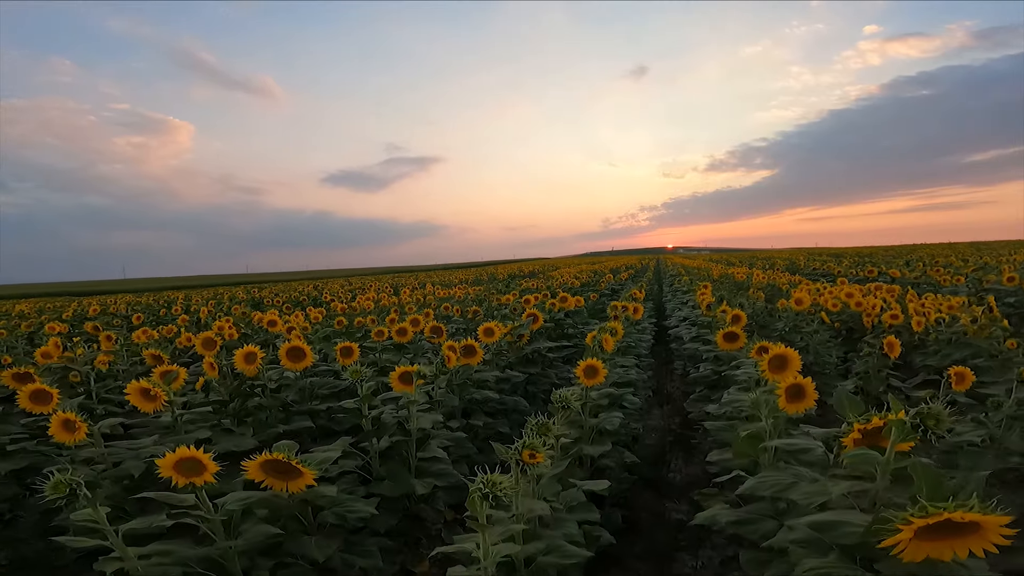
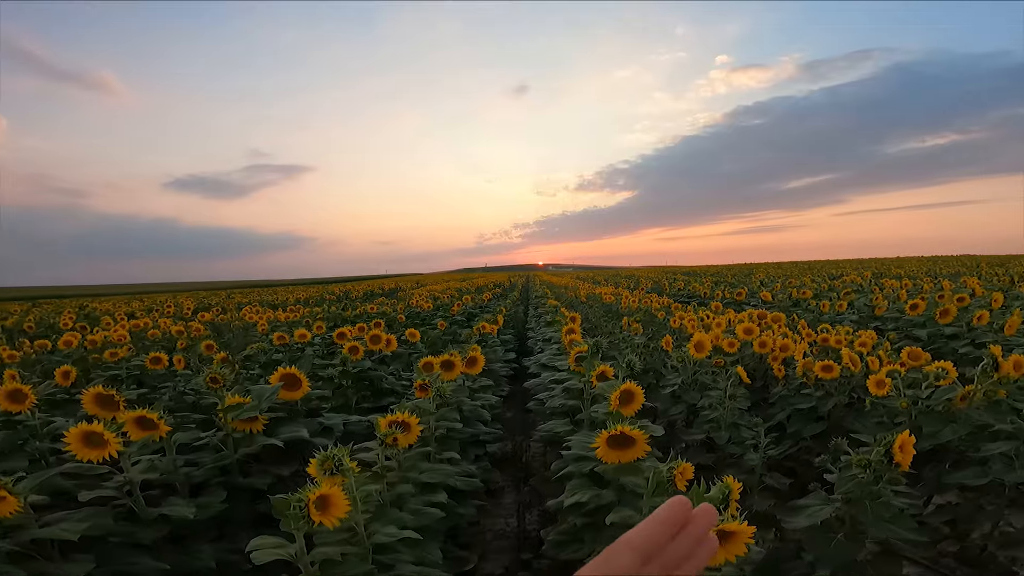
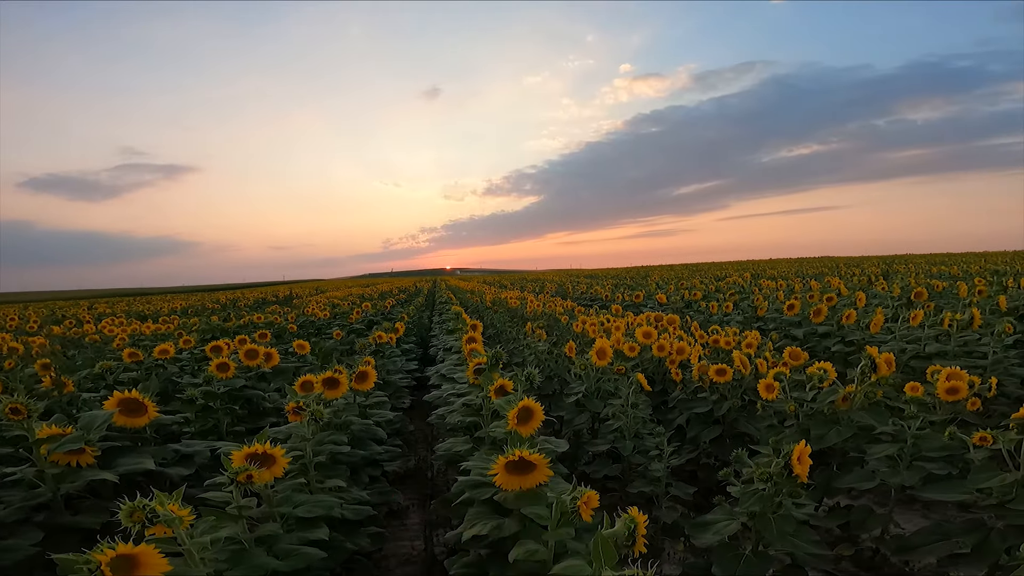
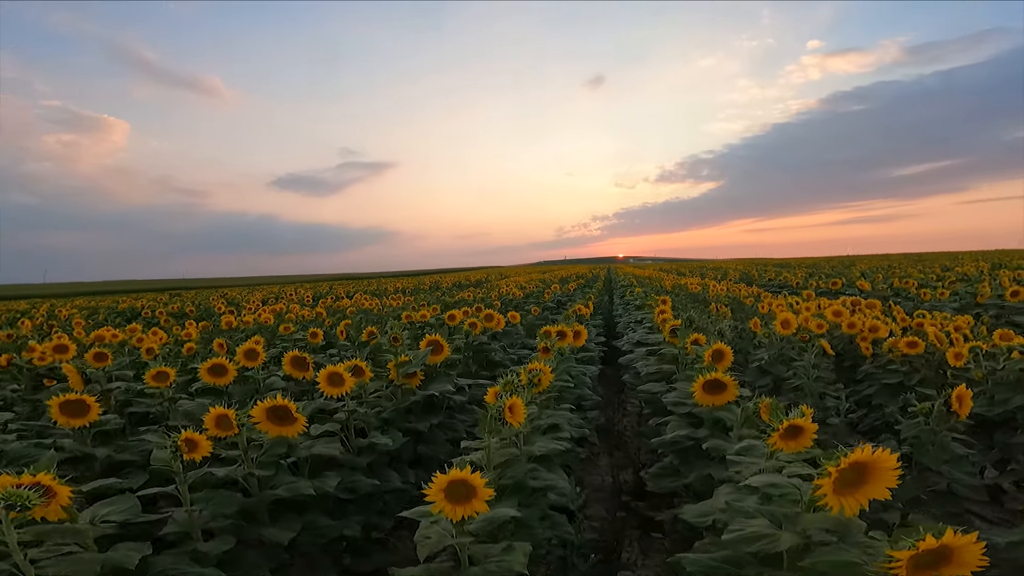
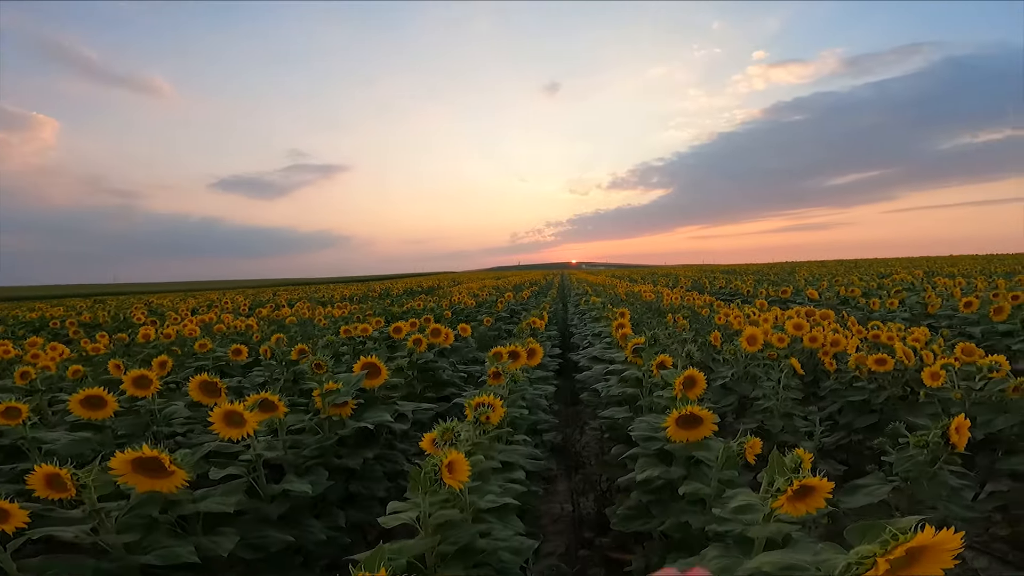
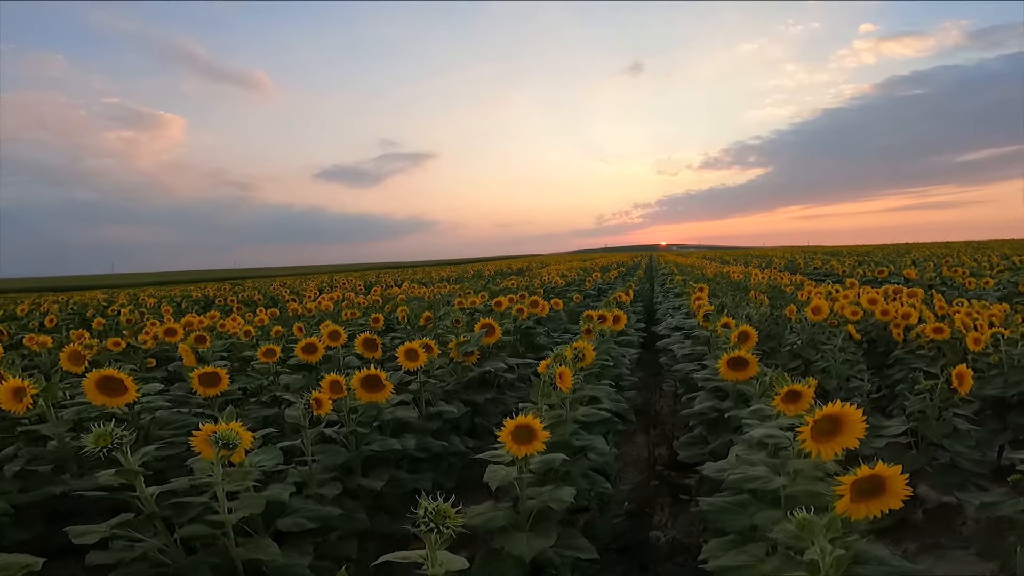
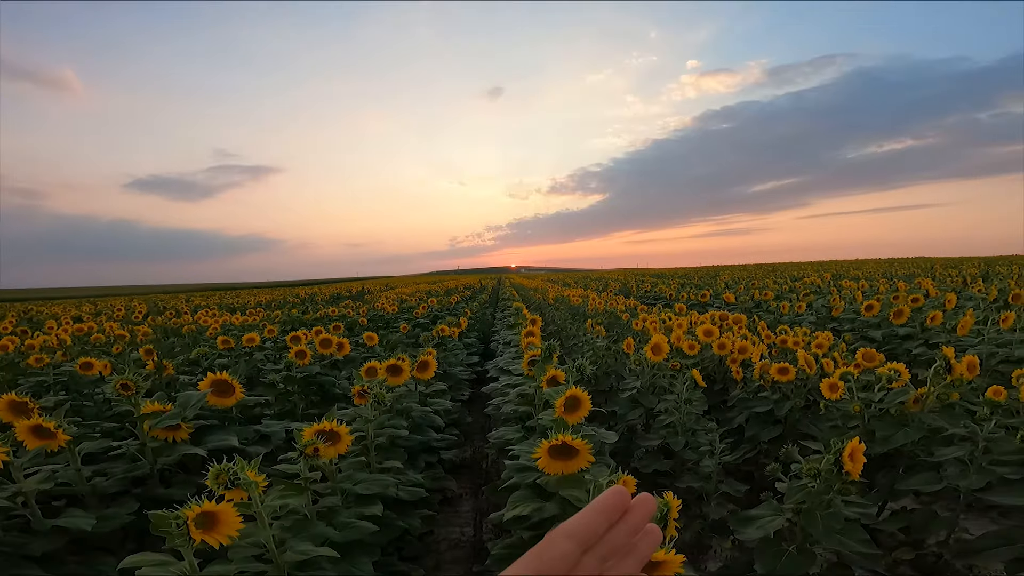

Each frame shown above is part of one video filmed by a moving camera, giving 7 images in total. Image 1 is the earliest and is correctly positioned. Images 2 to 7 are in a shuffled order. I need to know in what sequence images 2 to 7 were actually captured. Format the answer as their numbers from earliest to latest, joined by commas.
6, 4, 5, 2, 7, 3
